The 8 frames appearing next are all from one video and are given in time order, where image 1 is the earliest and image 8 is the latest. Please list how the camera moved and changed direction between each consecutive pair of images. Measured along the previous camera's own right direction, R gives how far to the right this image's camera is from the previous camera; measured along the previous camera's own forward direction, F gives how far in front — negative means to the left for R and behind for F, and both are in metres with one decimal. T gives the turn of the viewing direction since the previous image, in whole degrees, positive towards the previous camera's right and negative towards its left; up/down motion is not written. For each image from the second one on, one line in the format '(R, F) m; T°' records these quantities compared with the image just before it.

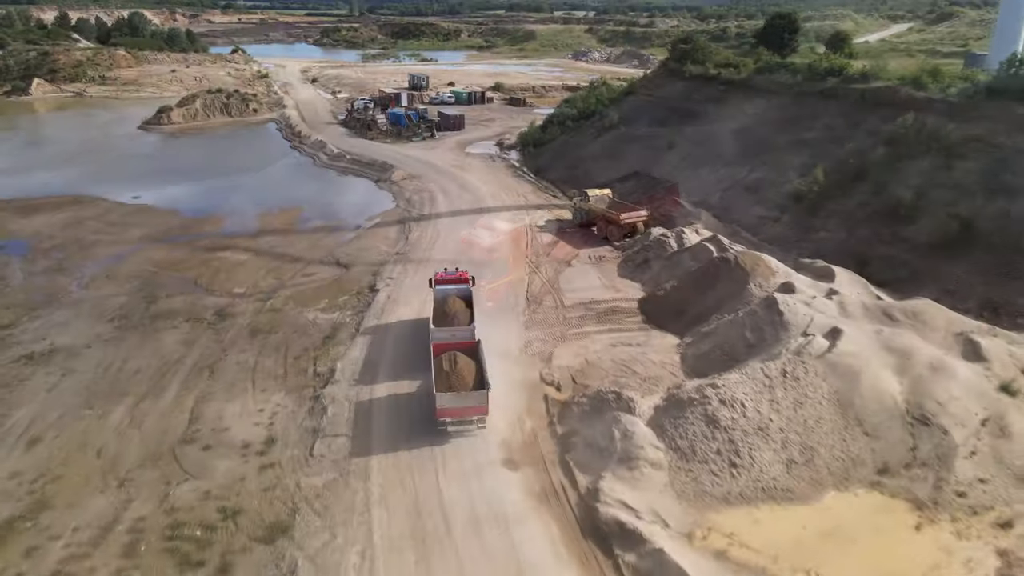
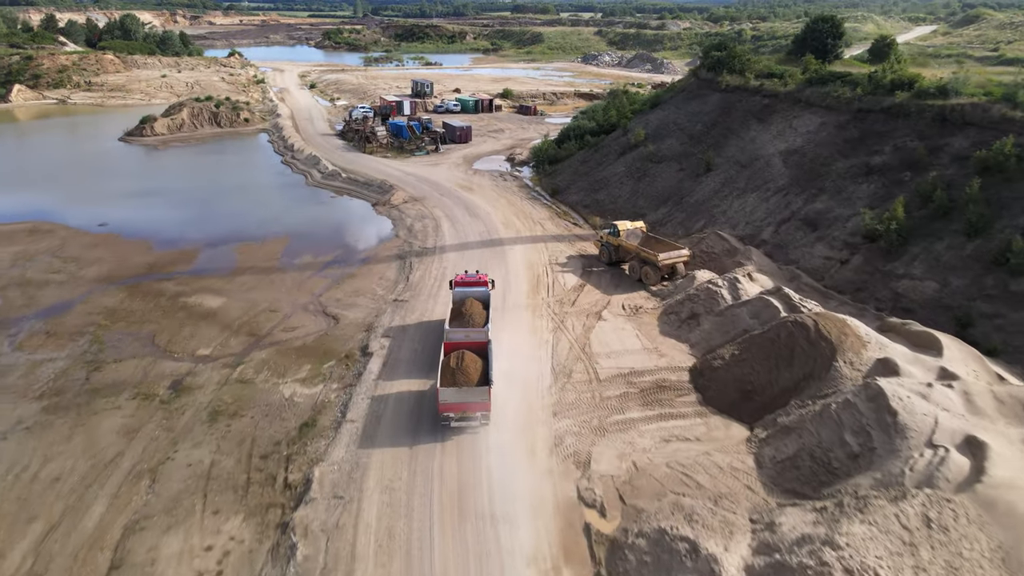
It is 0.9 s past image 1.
(-0.5, +4.0) m; 0°
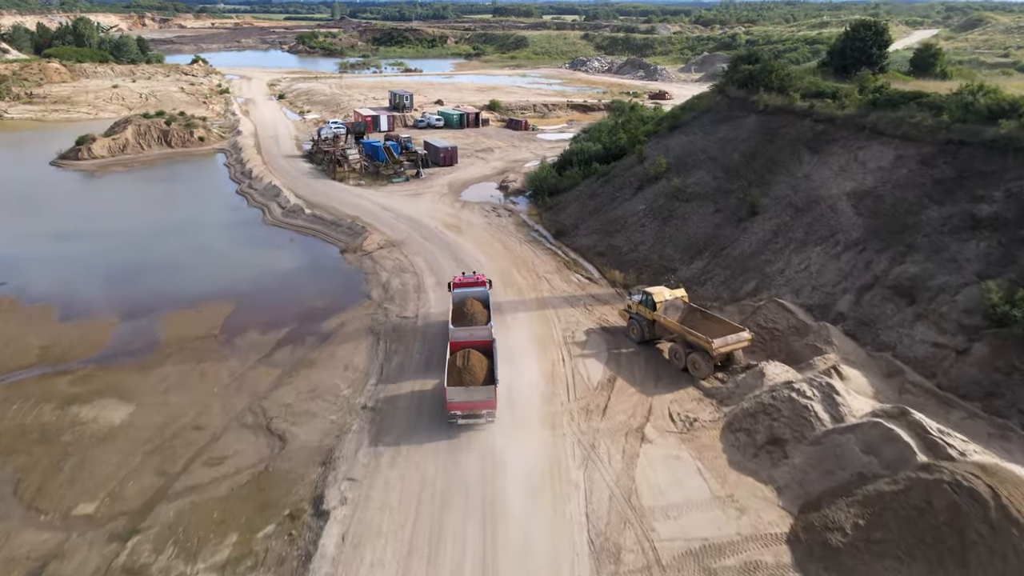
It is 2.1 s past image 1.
(-0.6, +5.5) m; +1°
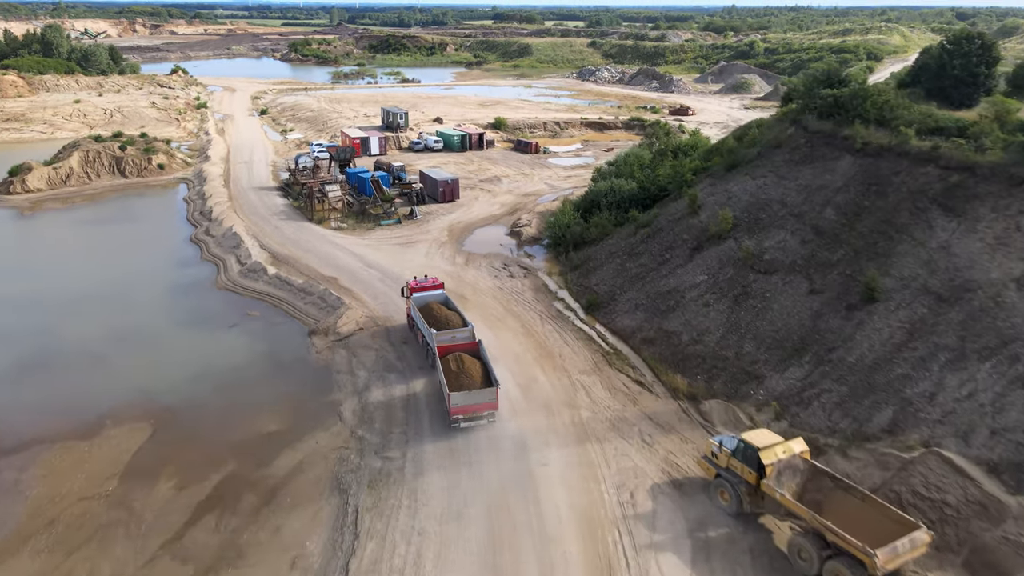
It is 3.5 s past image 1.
(-0.6, +6.4) m; 0°
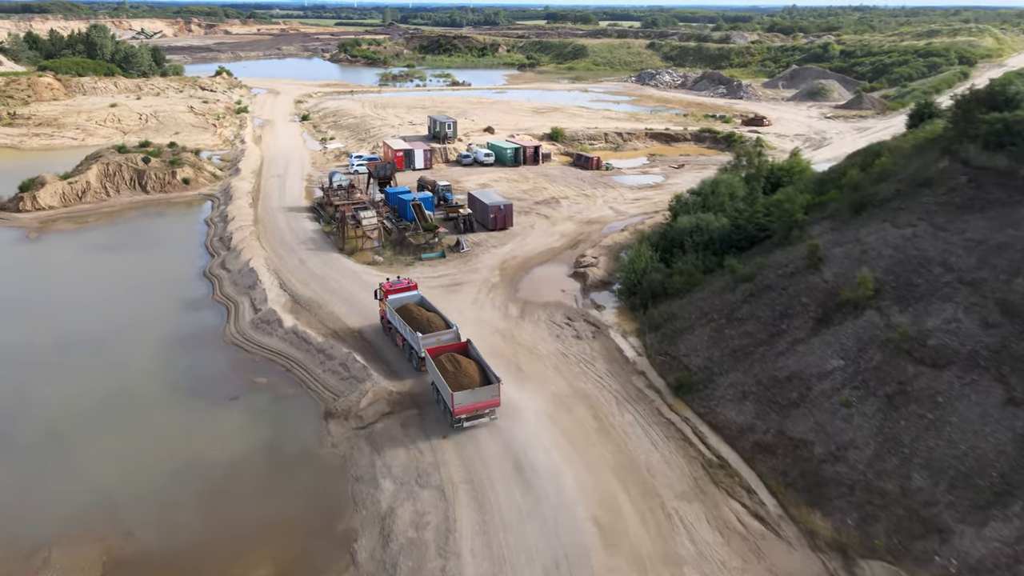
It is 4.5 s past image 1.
(-0.6, +4.6) m; -4°
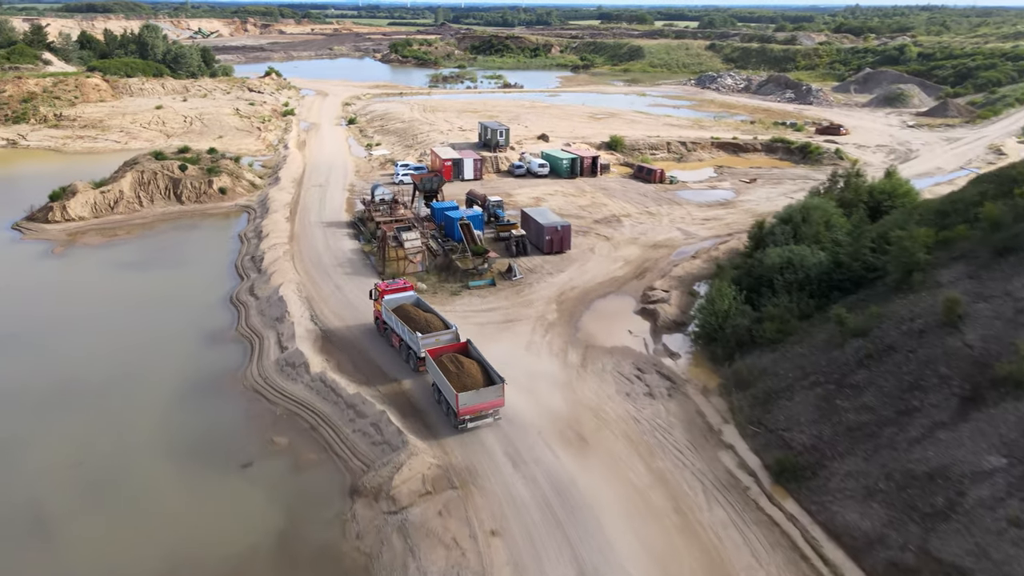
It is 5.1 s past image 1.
(-0.4, +2.9) m; -4°
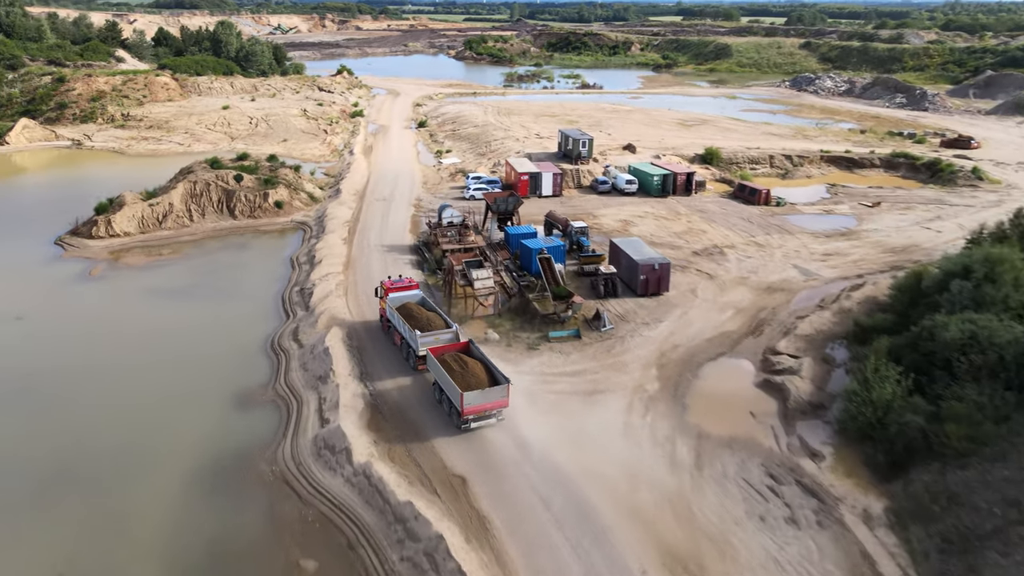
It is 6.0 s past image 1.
(-0.7, +3.9) m; -5°
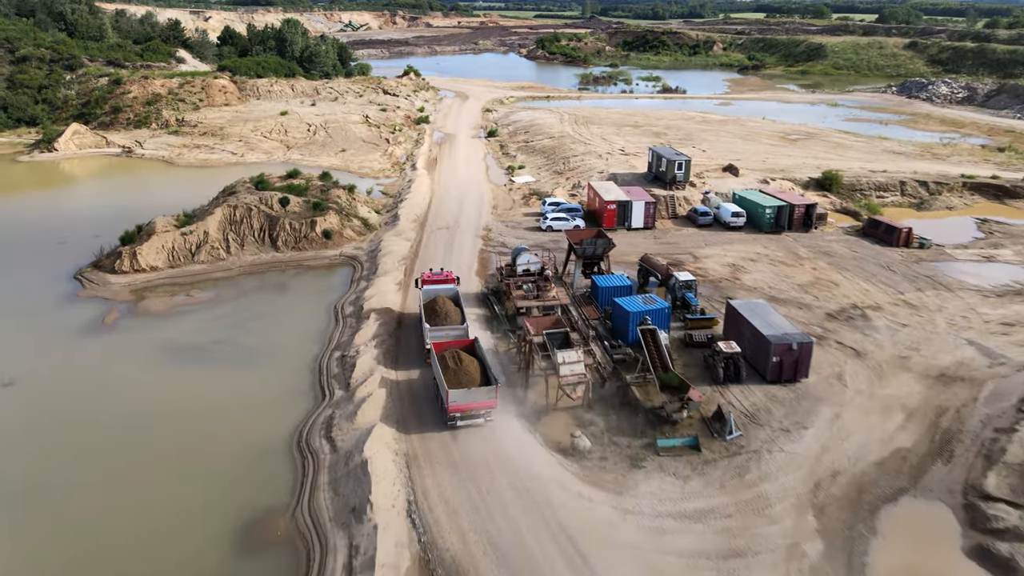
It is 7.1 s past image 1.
(-0.8, +4.8) m; -5°
